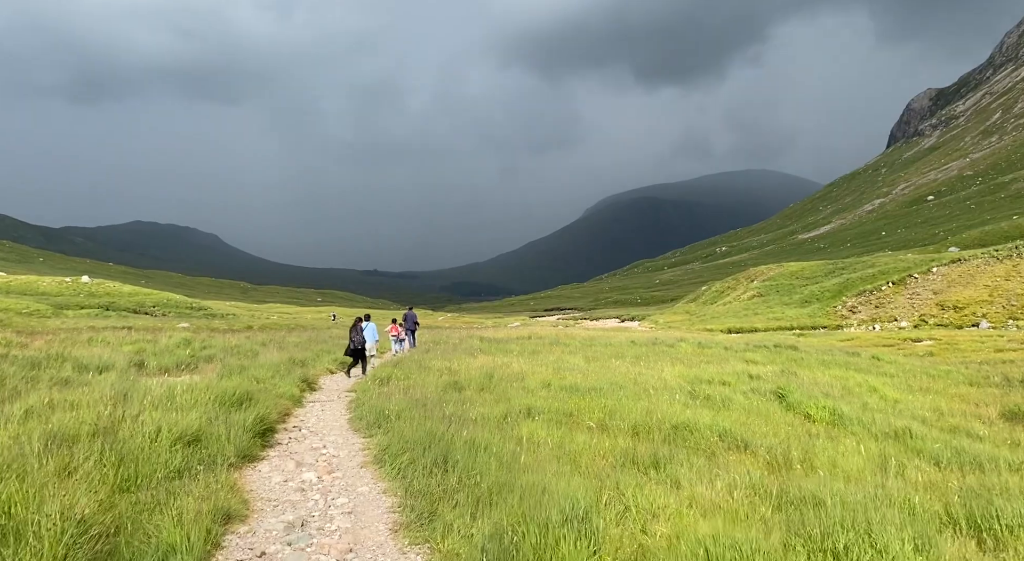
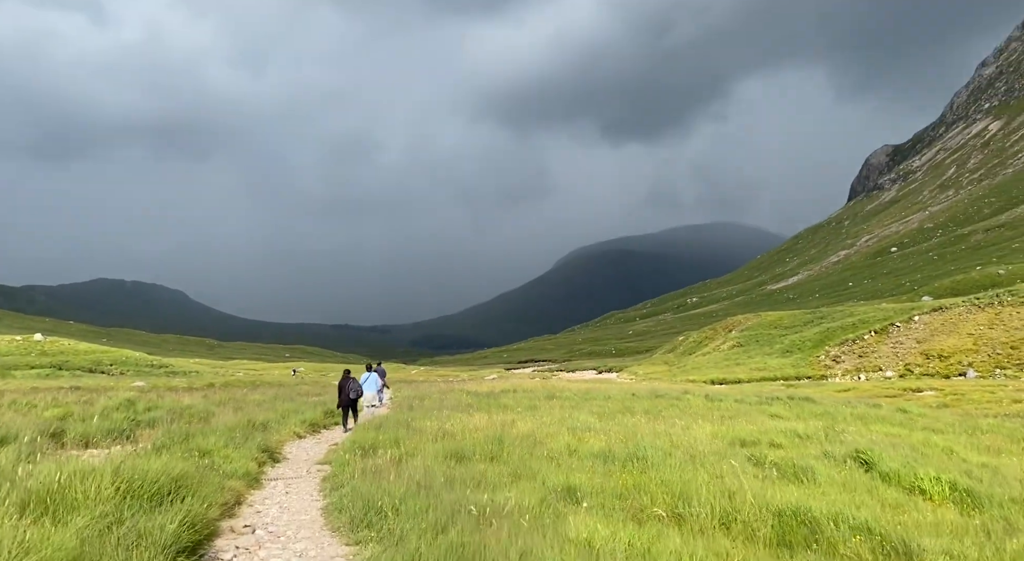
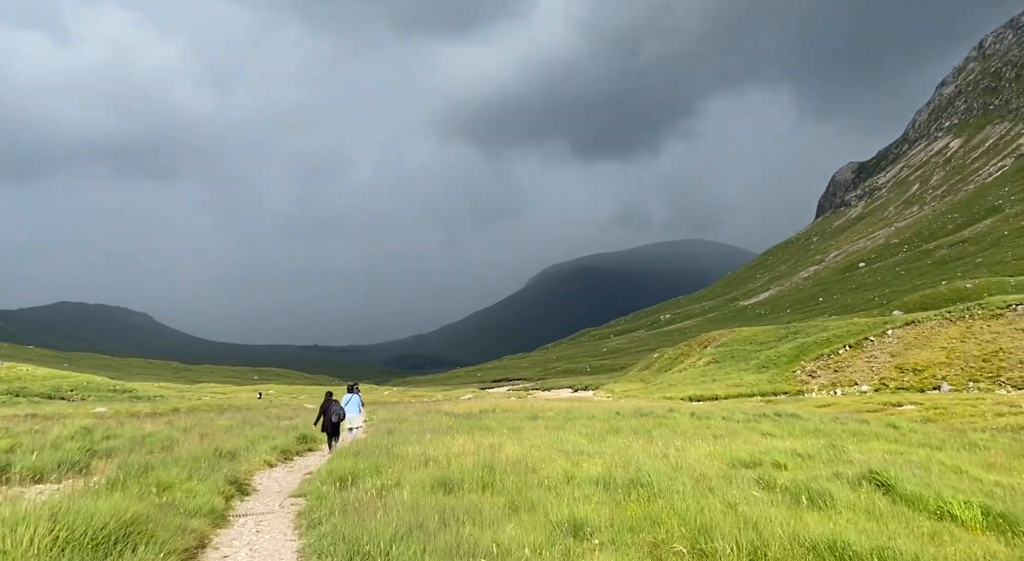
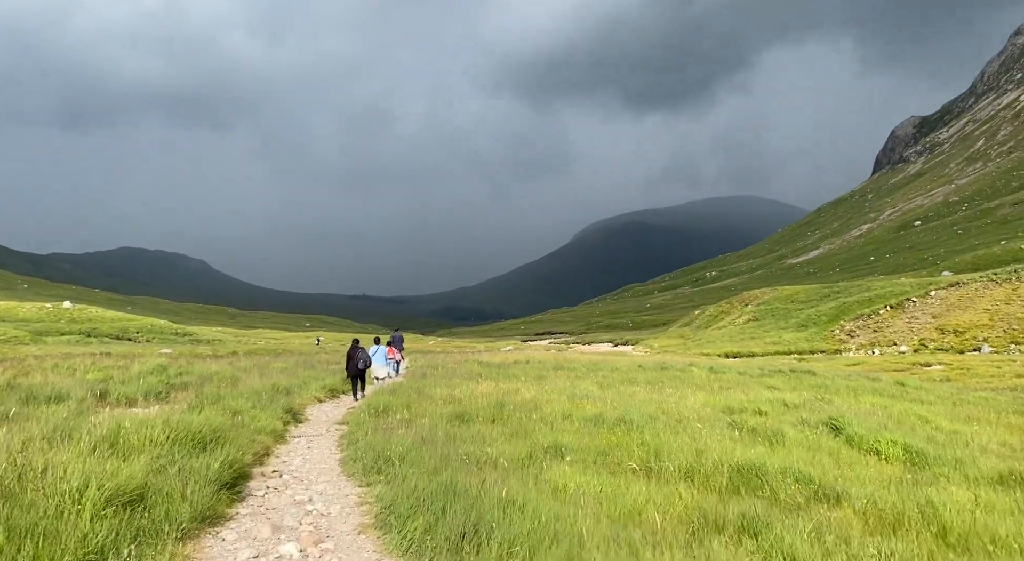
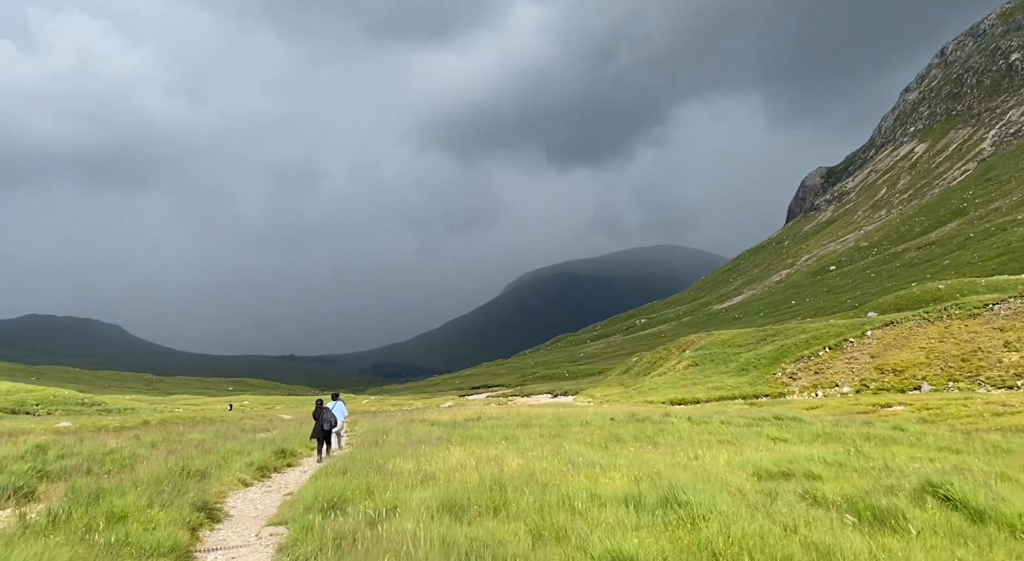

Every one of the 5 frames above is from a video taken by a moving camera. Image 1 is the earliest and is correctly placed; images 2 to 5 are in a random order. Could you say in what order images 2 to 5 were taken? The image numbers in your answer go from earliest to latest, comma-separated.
4, 2, 3, 5
